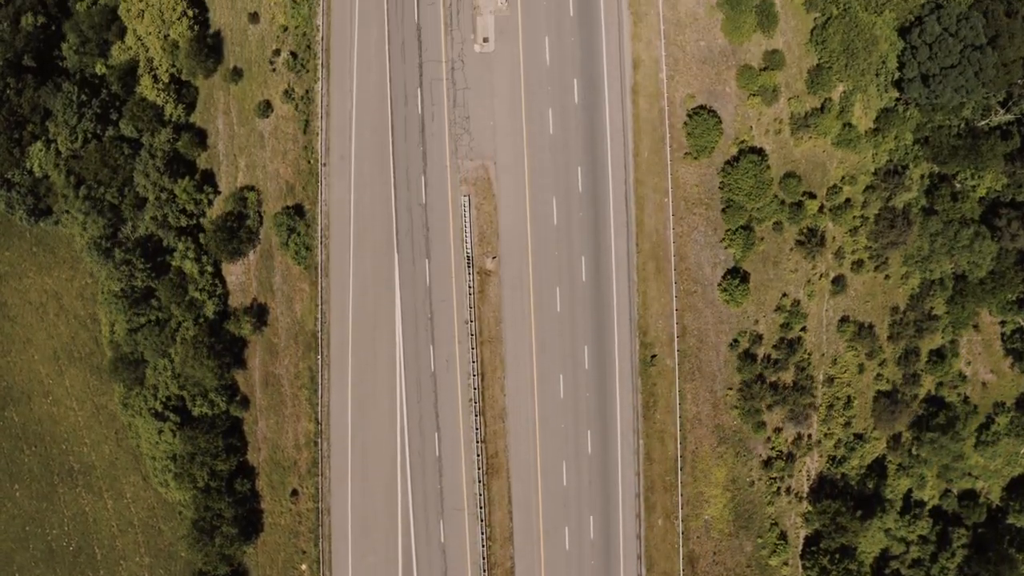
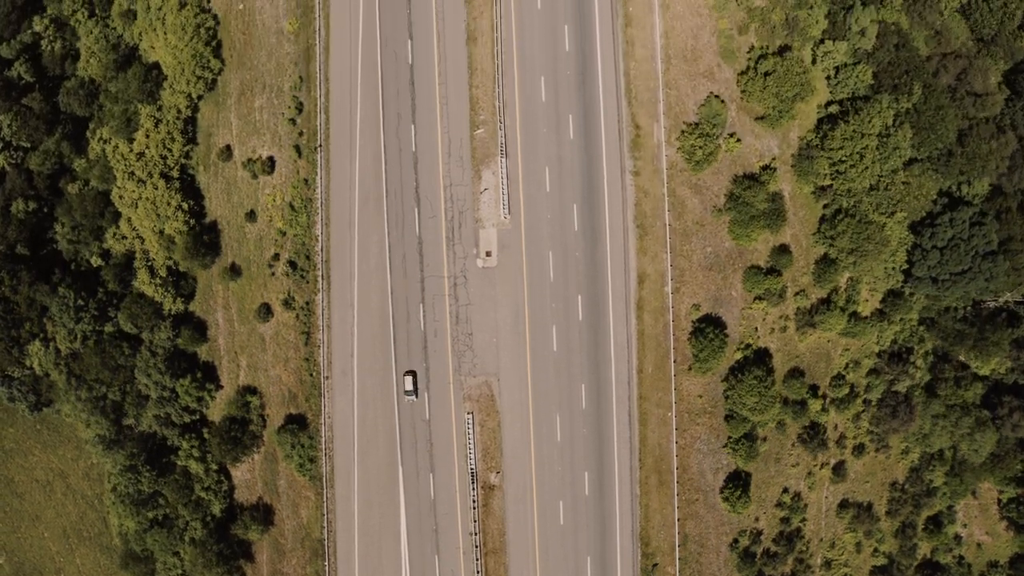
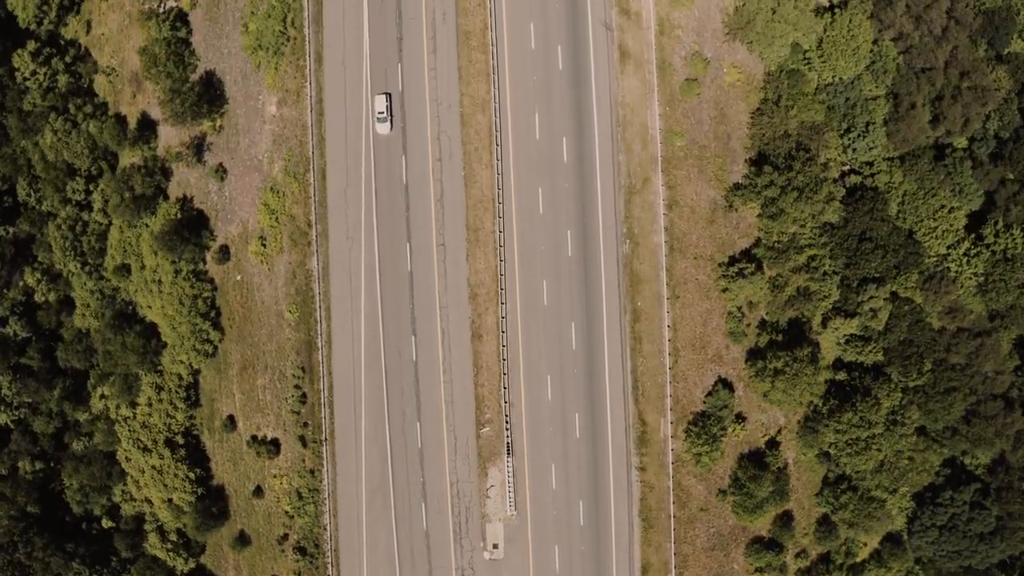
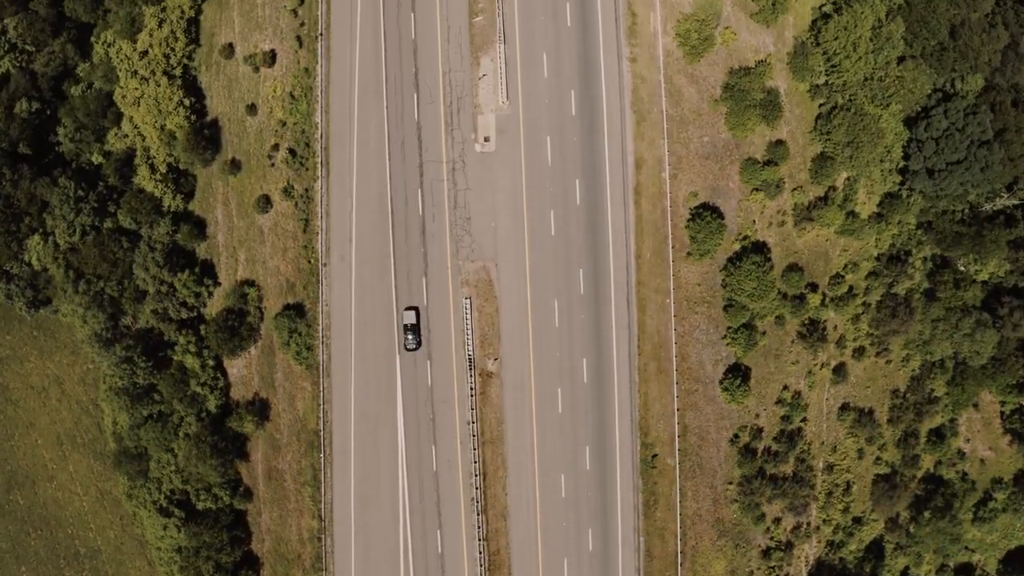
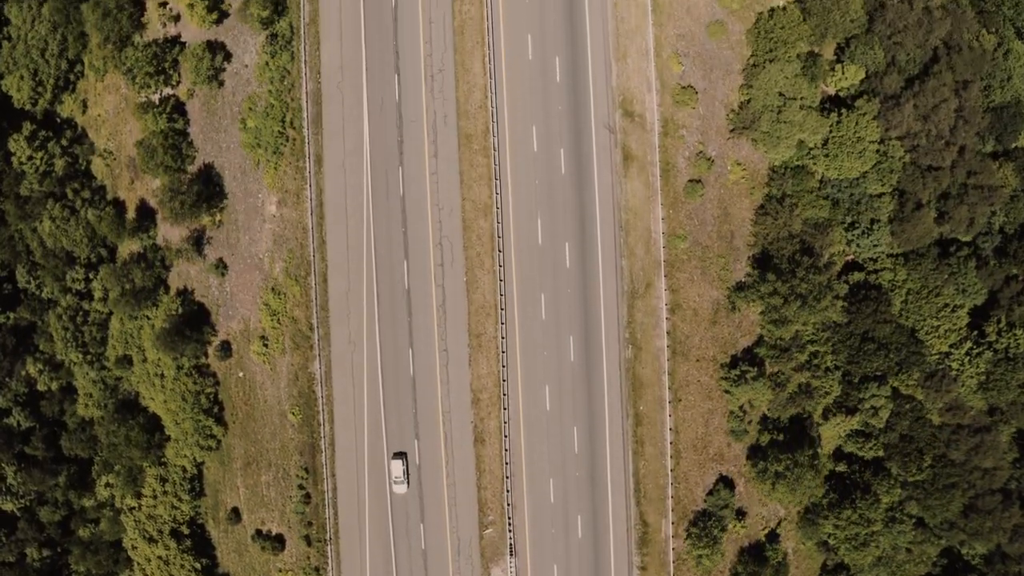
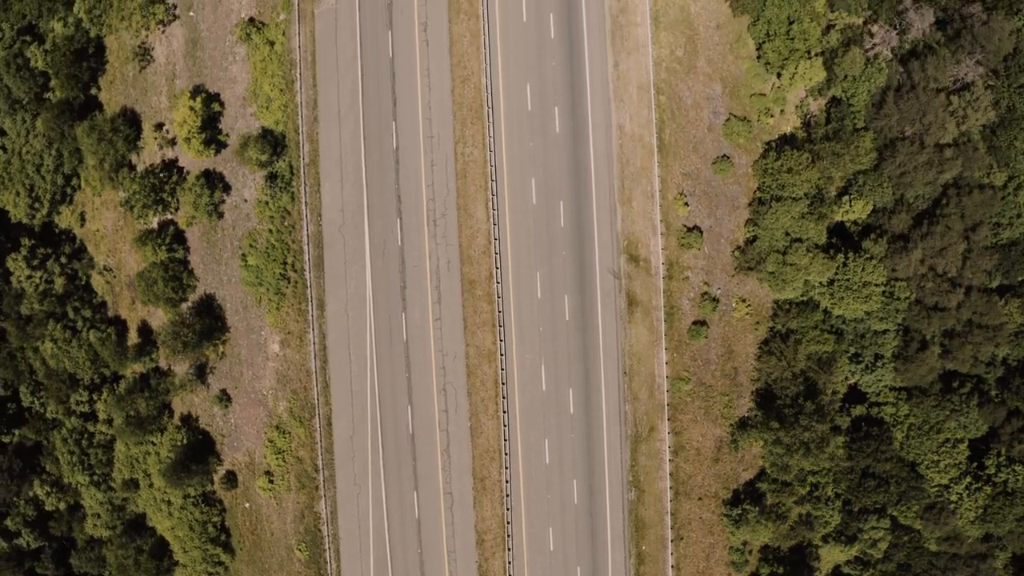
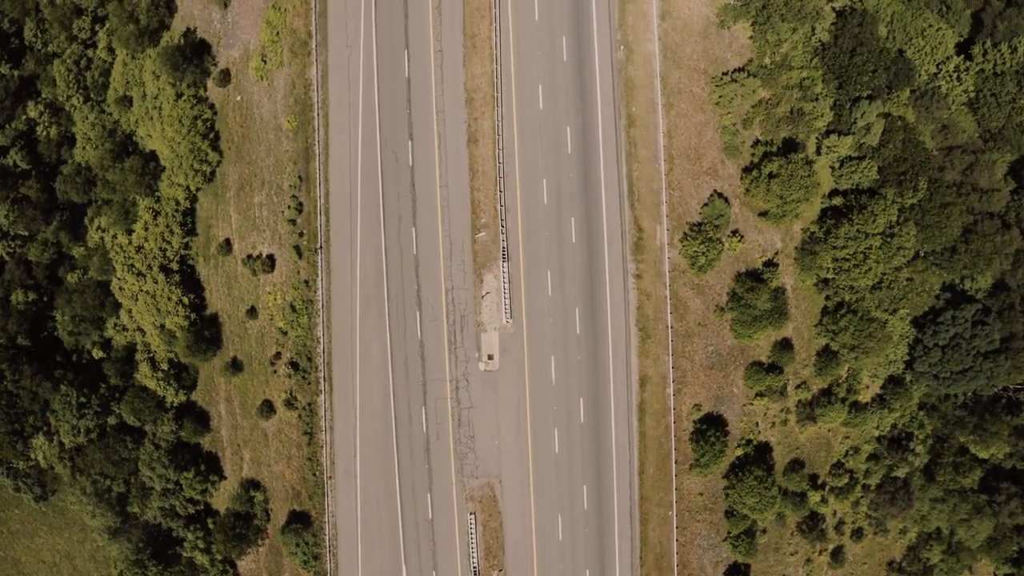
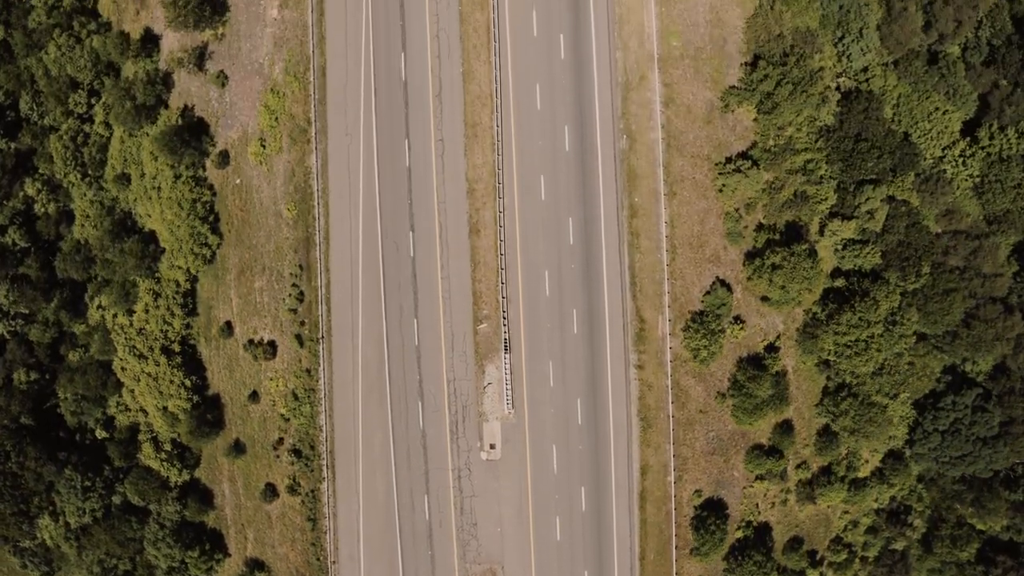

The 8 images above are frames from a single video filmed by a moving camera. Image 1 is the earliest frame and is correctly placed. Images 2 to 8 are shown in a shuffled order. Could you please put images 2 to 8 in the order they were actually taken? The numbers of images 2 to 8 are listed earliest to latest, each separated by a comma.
4, 2, 7, 8, 3, 5, 6
